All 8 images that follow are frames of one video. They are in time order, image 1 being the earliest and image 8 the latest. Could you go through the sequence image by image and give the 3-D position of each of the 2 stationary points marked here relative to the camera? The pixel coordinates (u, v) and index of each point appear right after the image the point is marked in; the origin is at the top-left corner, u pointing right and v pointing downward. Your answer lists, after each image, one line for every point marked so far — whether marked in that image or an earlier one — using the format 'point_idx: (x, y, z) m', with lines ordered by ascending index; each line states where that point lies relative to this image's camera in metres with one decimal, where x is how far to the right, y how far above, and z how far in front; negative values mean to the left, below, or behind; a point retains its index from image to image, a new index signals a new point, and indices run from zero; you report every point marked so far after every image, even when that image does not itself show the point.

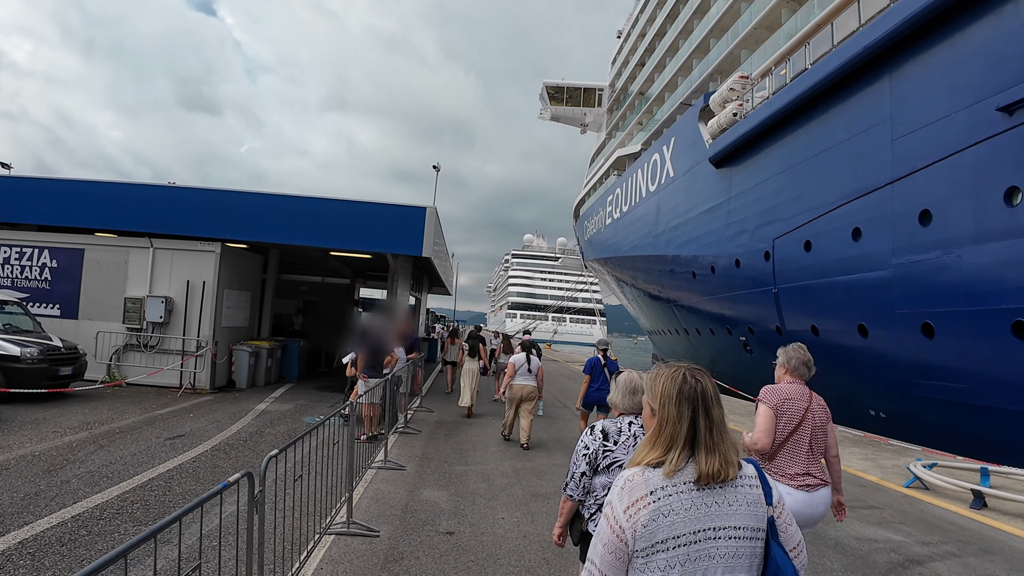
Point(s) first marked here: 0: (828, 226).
0: (+5.2, +1.0, +8.5) m
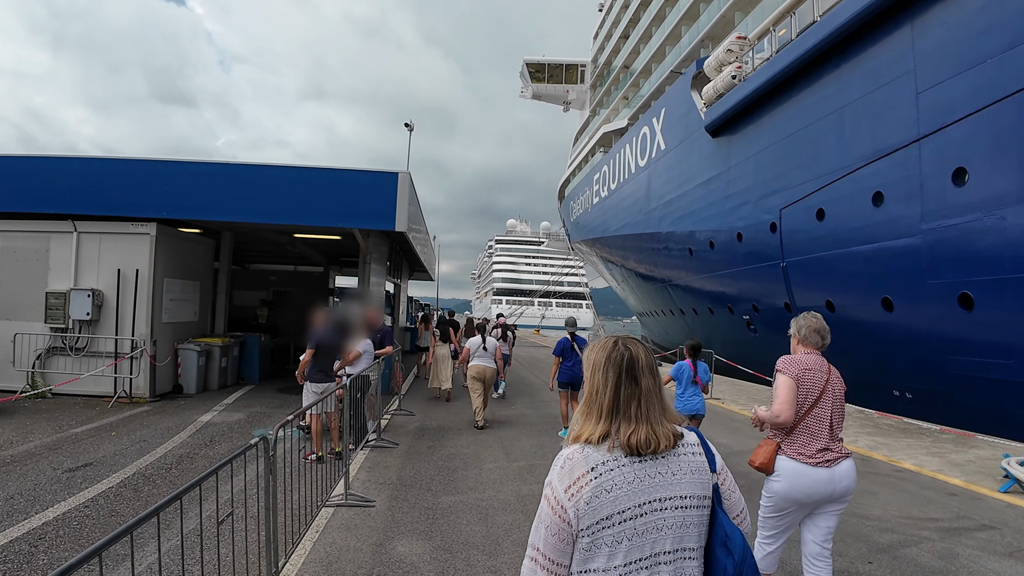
0: (+5.0, +1.5, +7.9) m
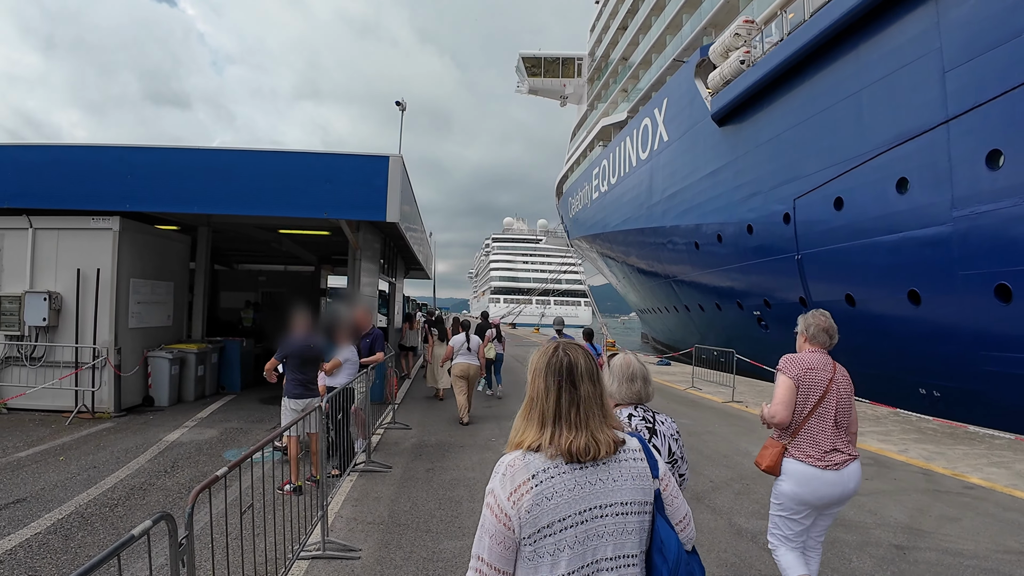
0: (+5.0, +1.6, +7.4) m
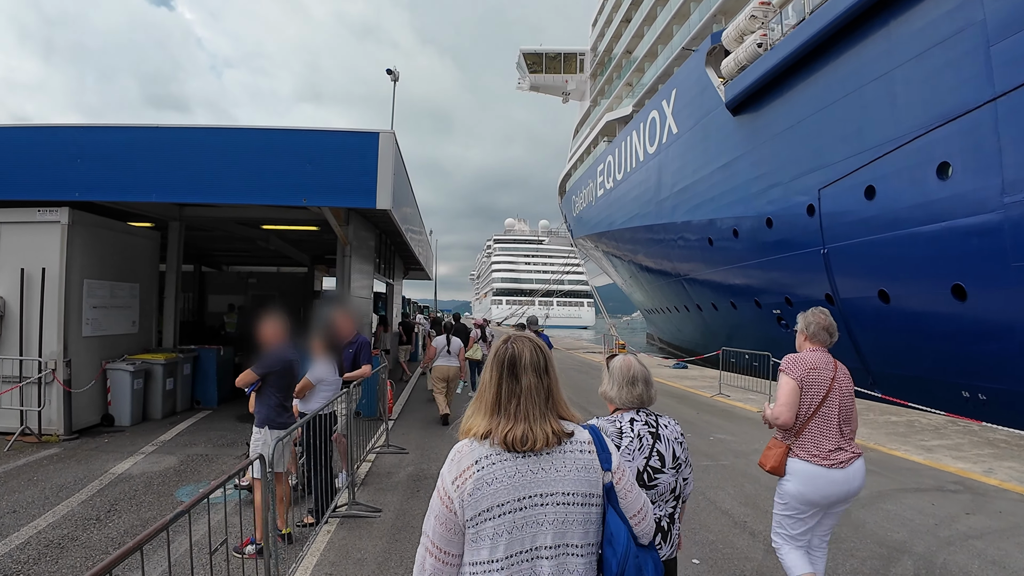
0: (+5.1, +1.6, +6.9) m
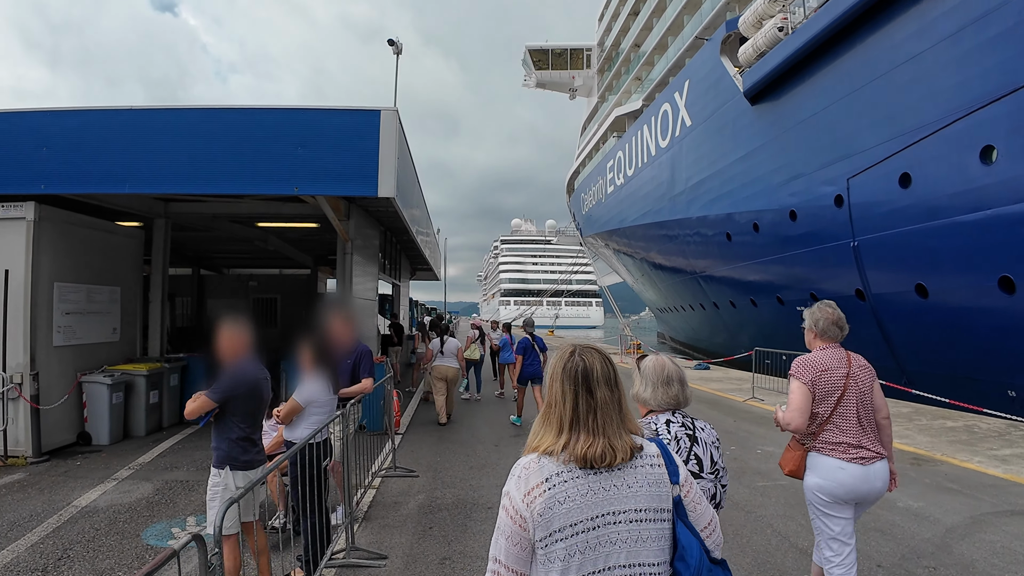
0: (+5.2, +1.7, +6.4) m
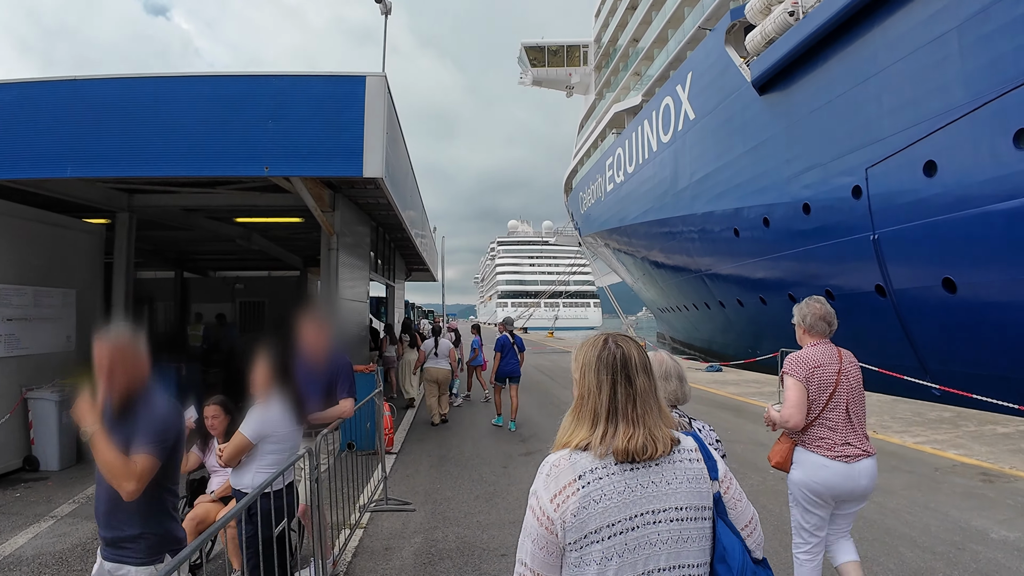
0: (+5.3, +1.8, +6.0) m
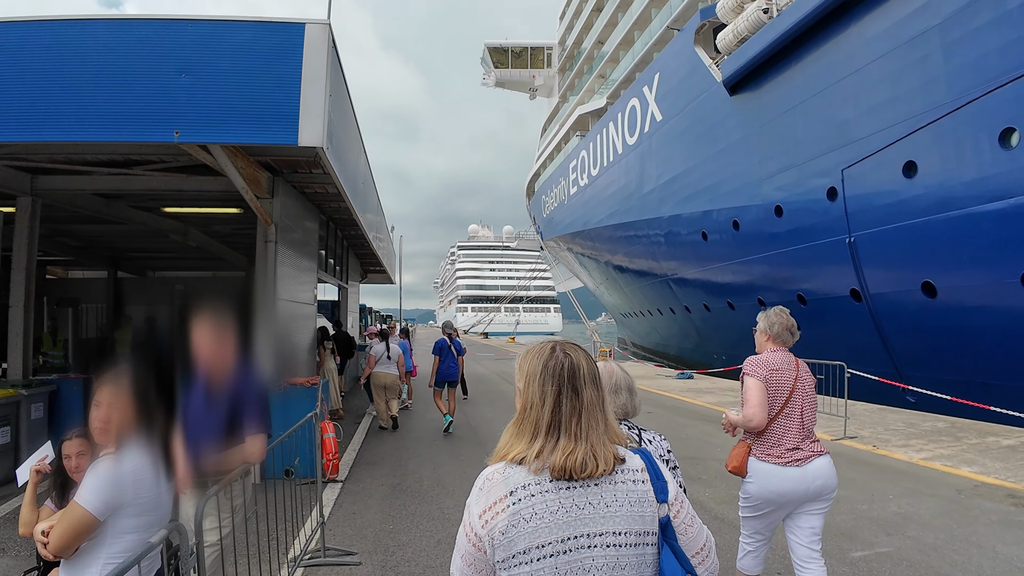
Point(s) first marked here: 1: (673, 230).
0: (+4.9, +1.7, +5.9) m
1: (+3.4, +1.2, +10.9) m
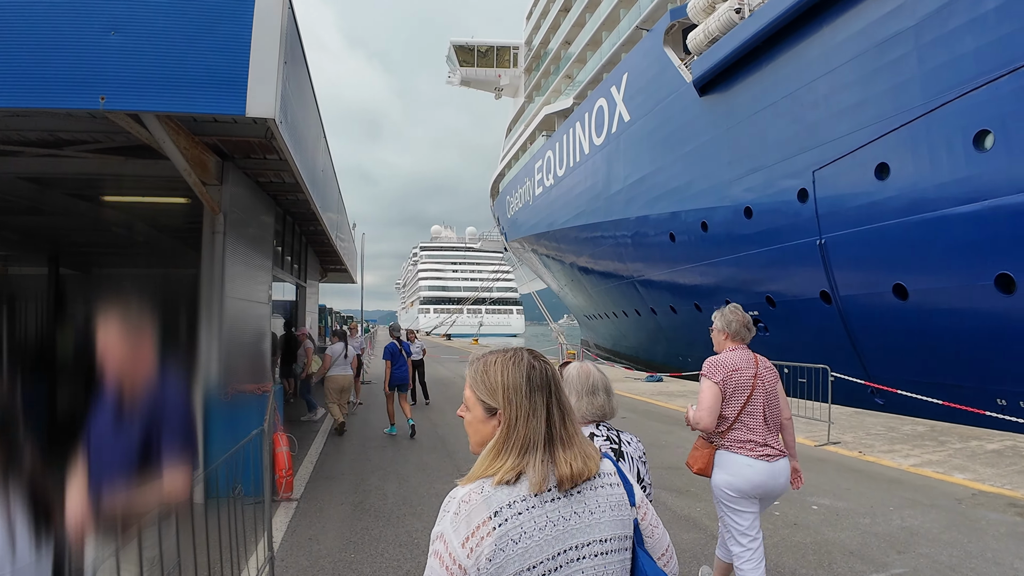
0: (+4.6, +1.7, +5.9) m
1: (+2.8, +1.2, +10.8) m
